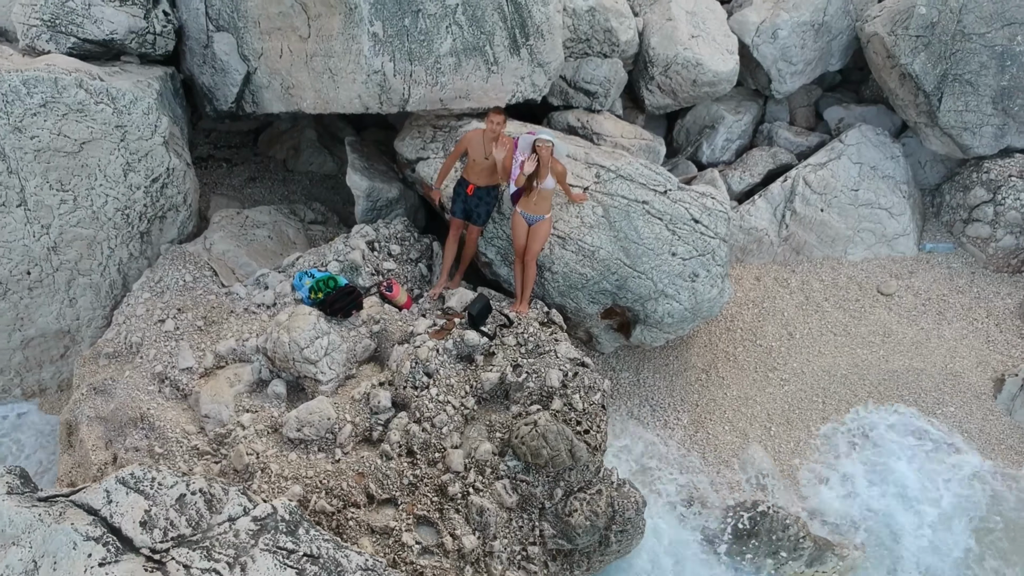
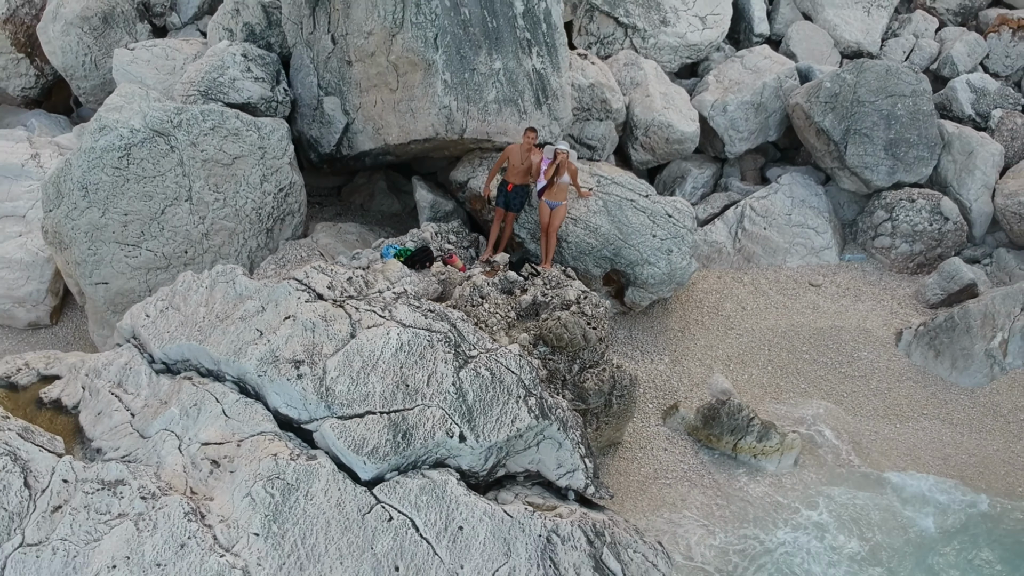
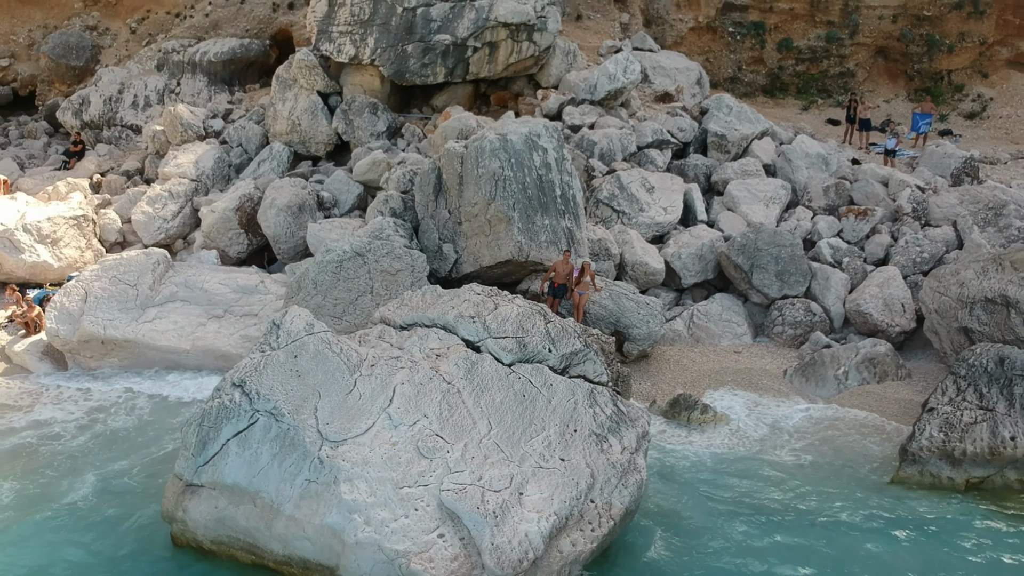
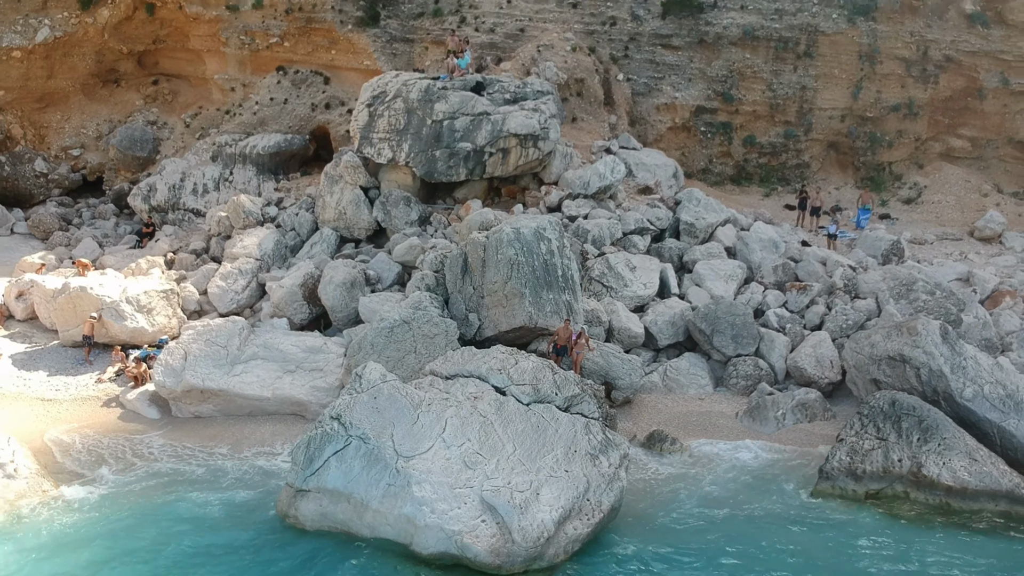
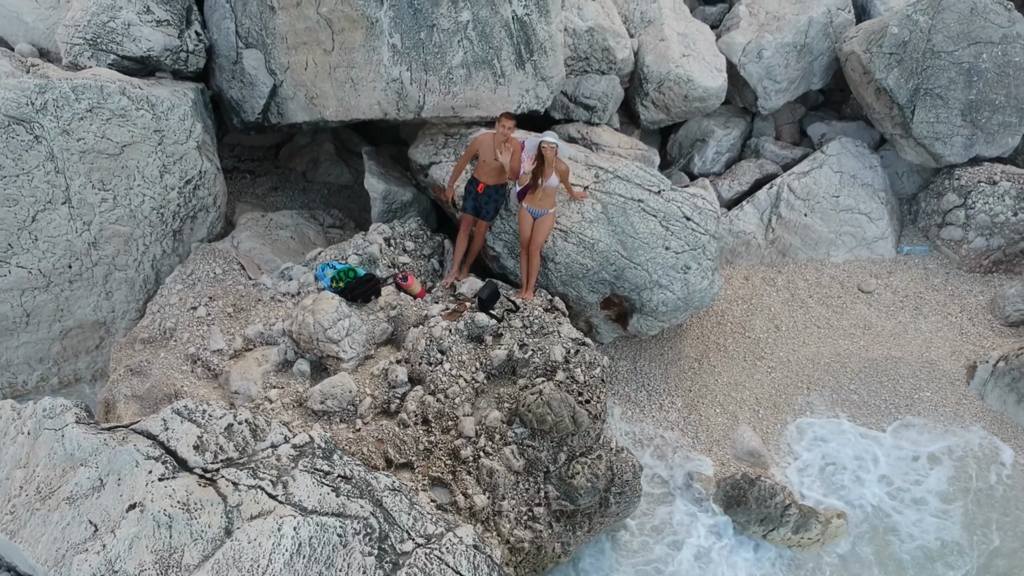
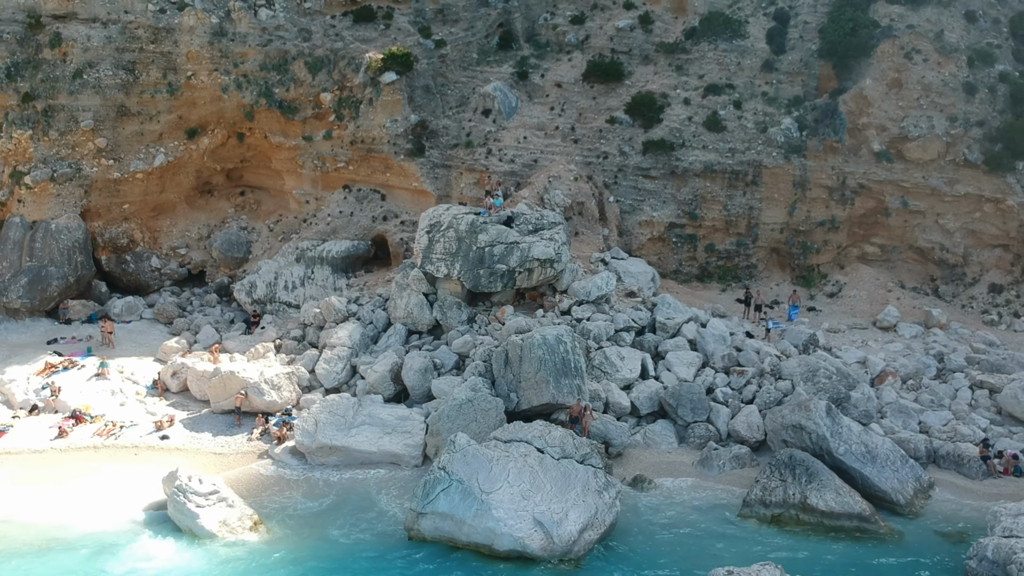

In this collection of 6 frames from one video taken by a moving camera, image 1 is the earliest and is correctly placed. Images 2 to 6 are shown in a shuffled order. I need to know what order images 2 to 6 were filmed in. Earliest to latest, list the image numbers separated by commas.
5, 2, 3, 4, 6
